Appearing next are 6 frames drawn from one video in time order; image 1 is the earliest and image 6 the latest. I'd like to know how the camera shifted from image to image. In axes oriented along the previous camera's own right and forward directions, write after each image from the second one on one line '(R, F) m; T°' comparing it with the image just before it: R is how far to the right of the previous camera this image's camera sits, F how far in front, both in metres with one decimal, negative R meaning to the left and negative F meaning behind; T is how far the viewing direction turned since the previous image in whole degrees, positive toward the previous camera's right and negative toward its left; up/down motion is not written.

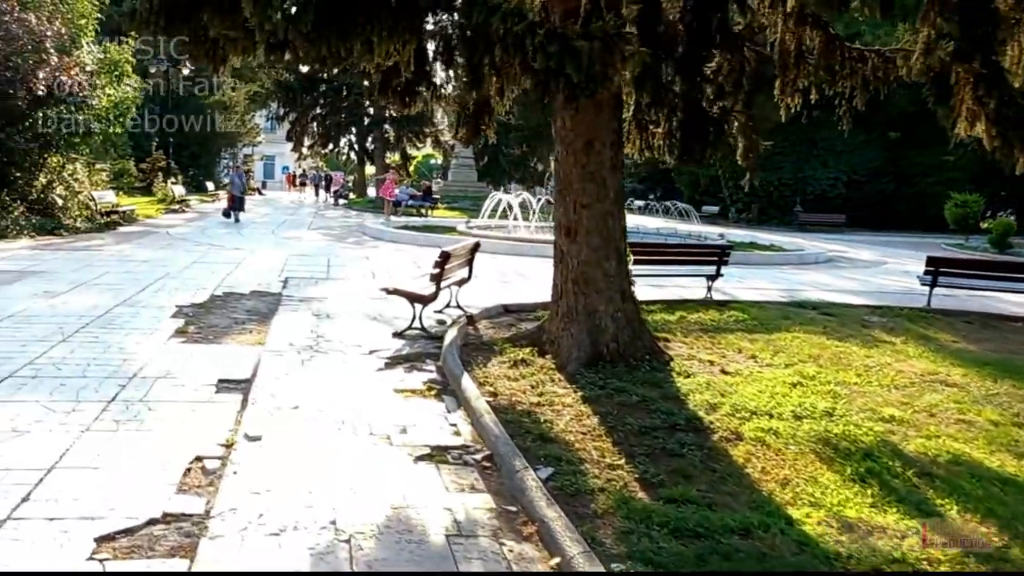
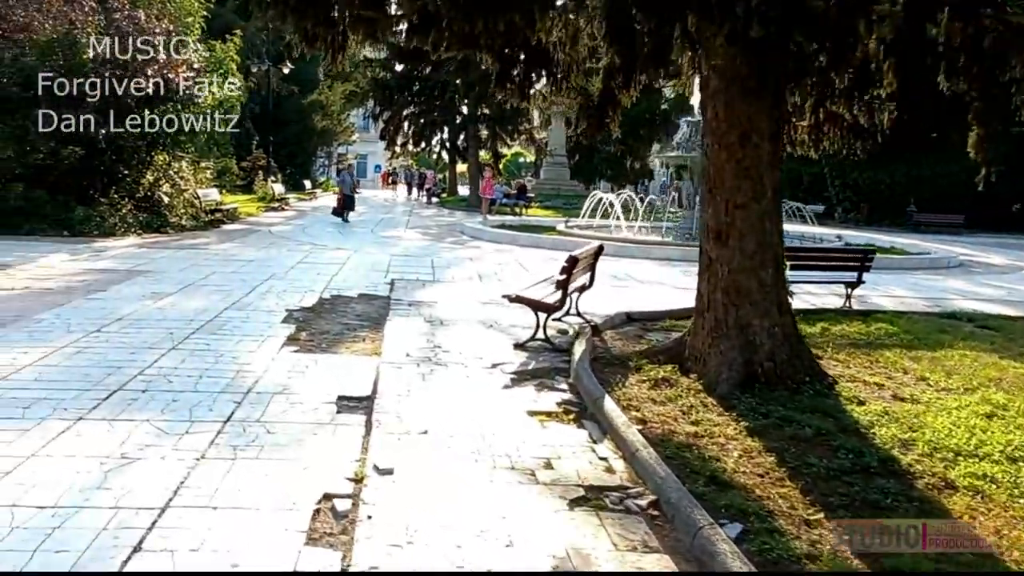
(-0.4, +0.7) m; -6°
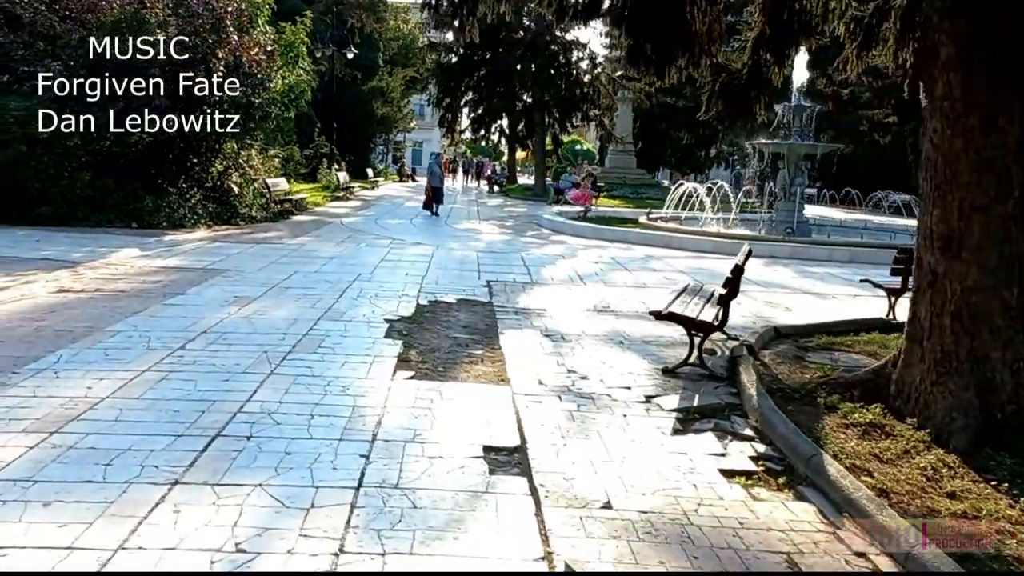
(-0.7, +1.2) m; -3°
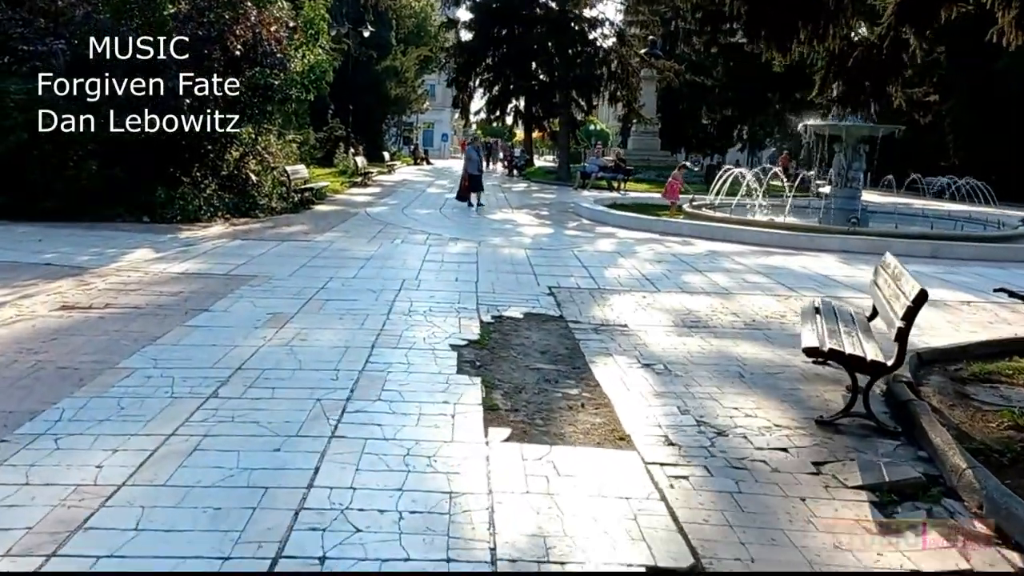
(-0.6, +1.3) m; 0°
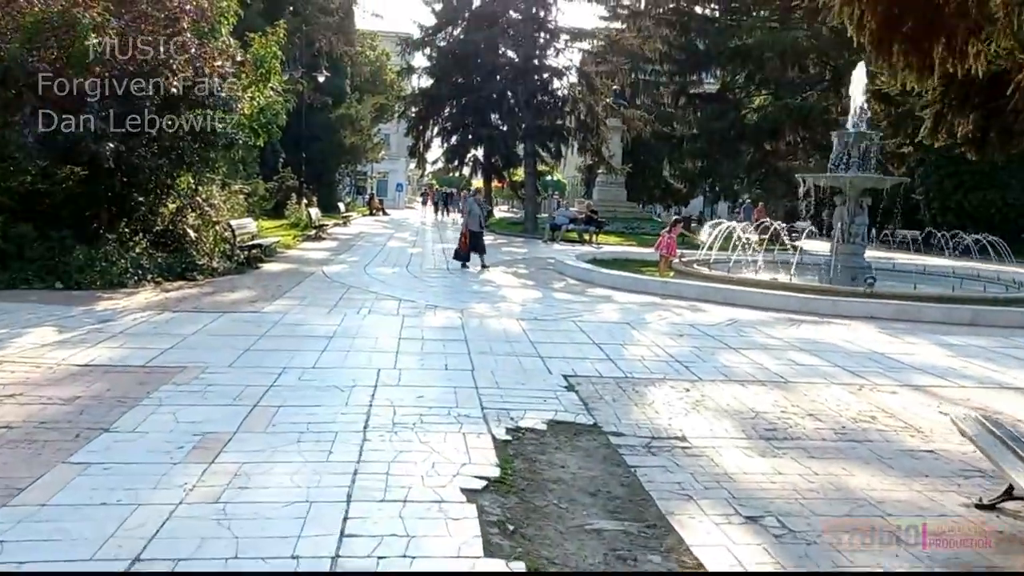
(-0.5, +2.0) m; +3°
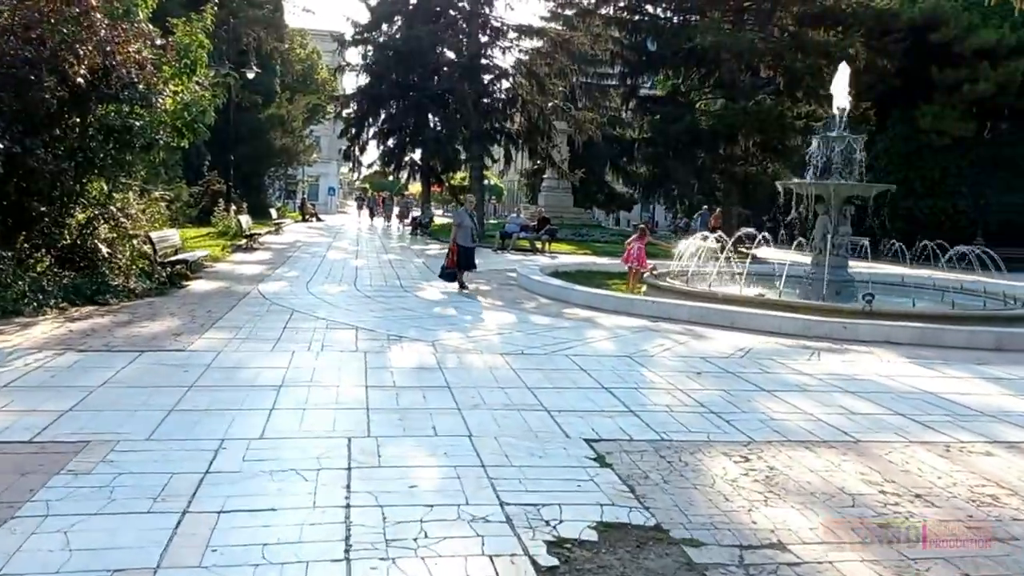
(-0.5, +1.7) m; +5°
